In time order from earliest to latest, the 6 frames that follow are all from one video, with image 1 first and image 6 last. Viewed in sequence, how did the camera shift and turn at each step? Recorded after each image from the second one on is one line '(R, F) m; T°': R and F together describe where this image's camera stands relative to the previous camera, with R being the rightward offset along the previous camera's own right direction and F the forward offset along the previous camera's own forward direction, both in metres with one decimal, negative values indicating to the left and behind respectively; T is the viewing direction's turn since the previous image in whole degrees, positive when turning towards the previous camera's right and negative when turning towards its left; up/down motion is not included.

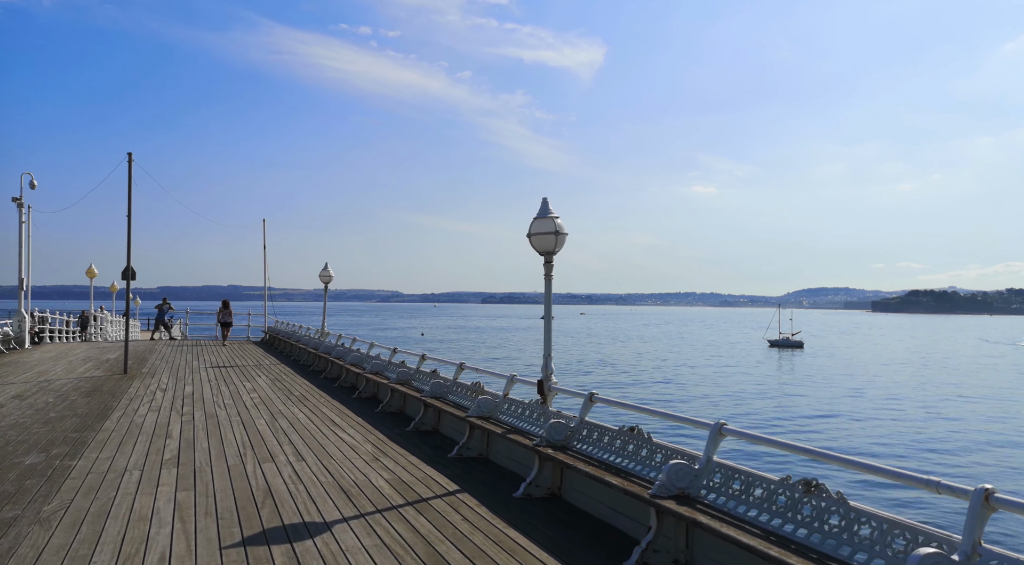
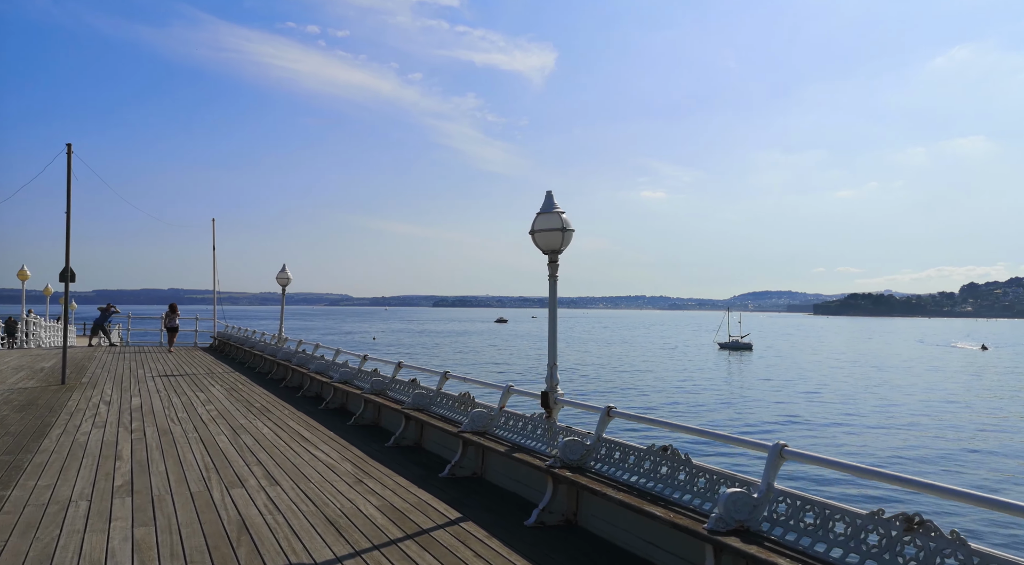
(-0.4, +0.6) m; +4°
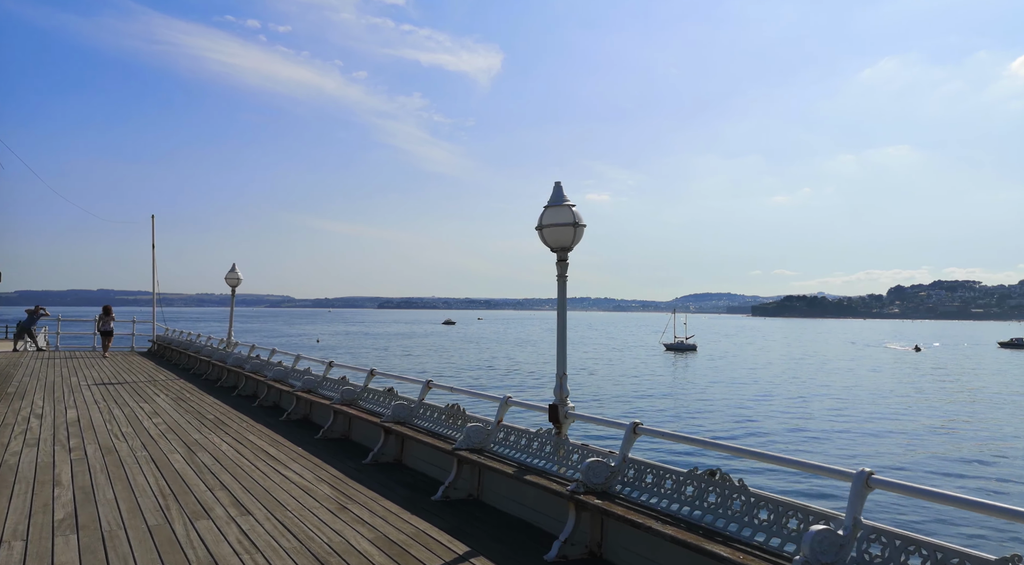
(-0.4, +0.6) m; +4°
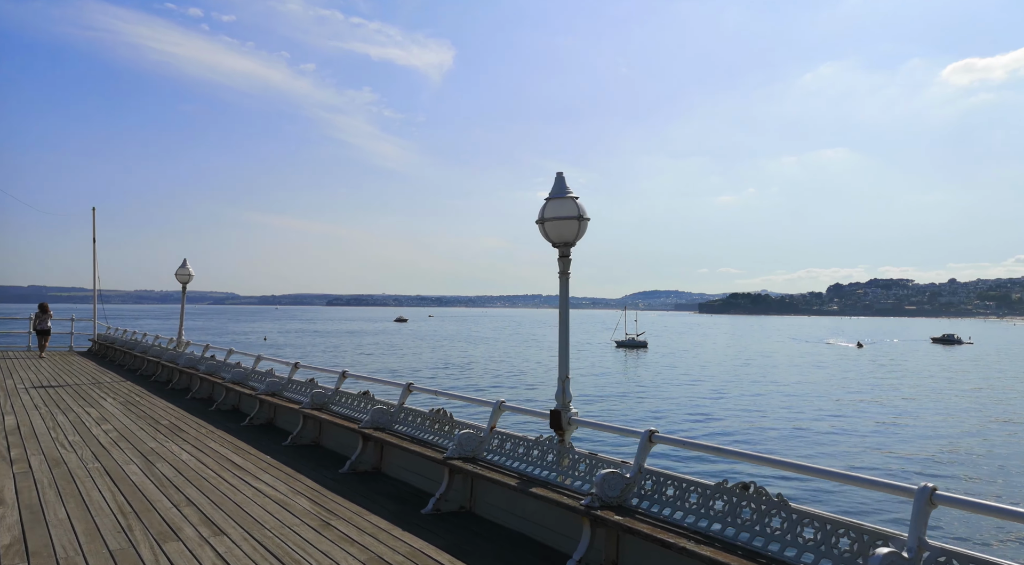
(-0.3, +0.3) m; +4°
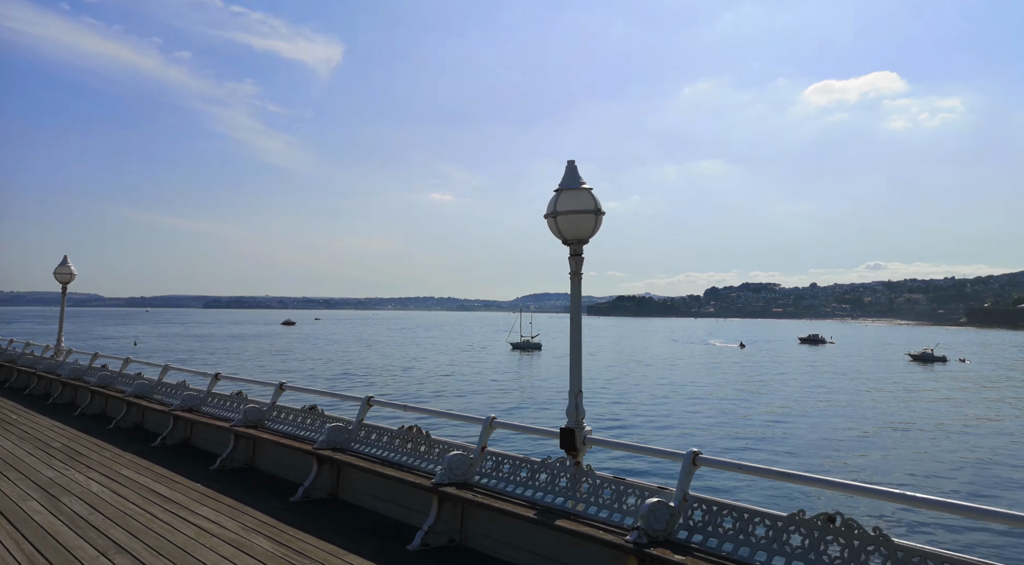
(-0.7, +0.6) m; +9°
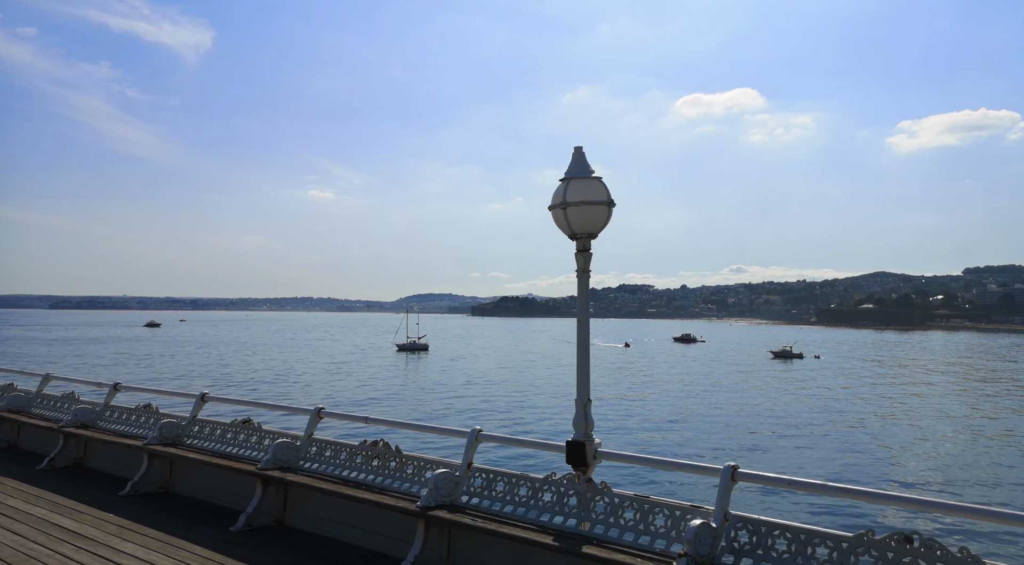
(-0.7, +0.5) m; +10°
